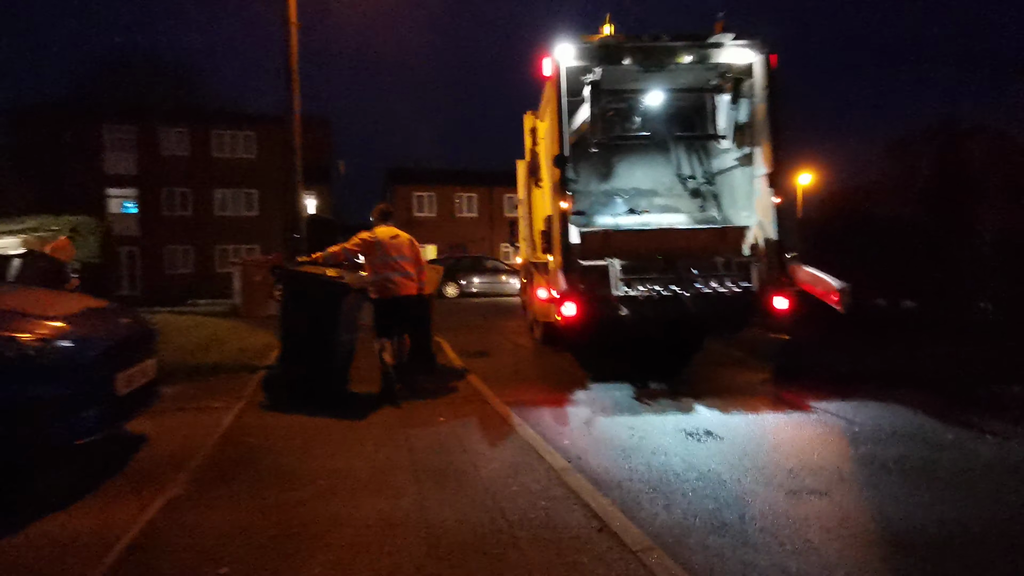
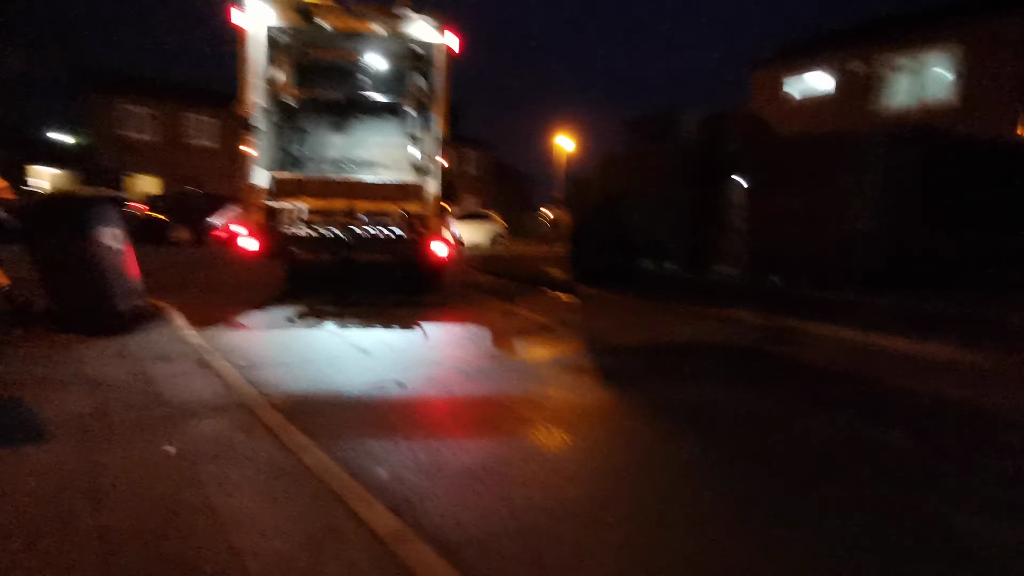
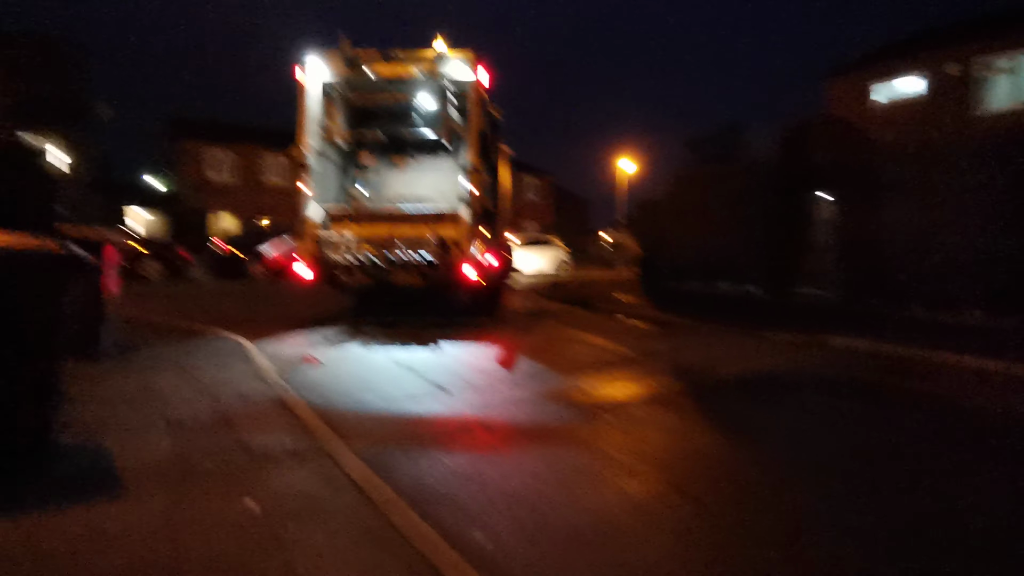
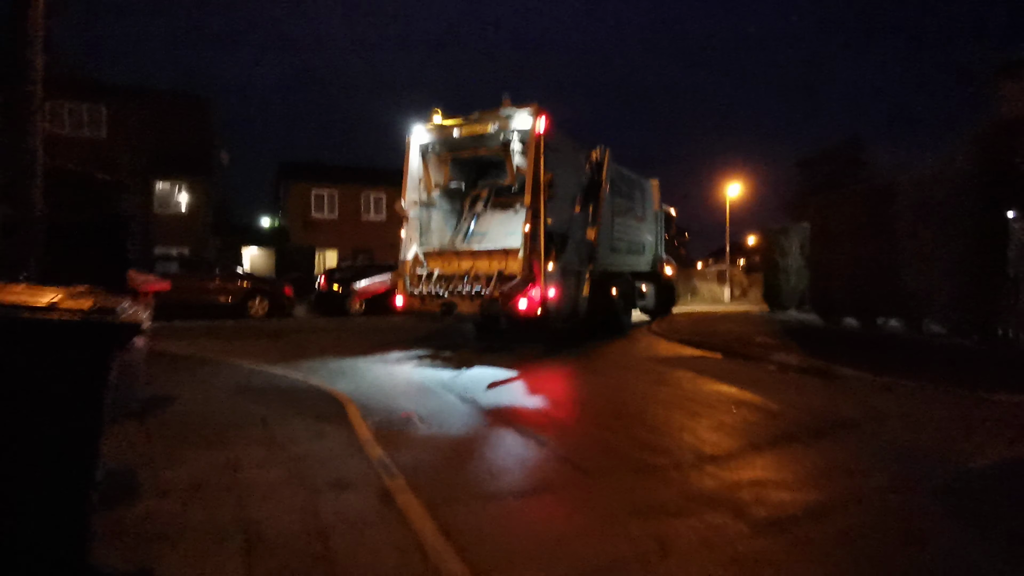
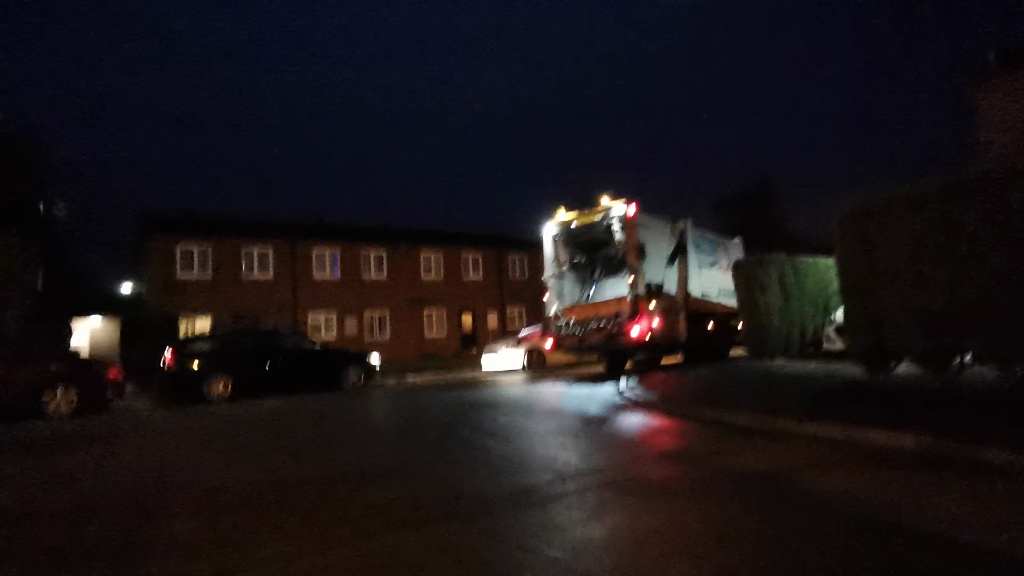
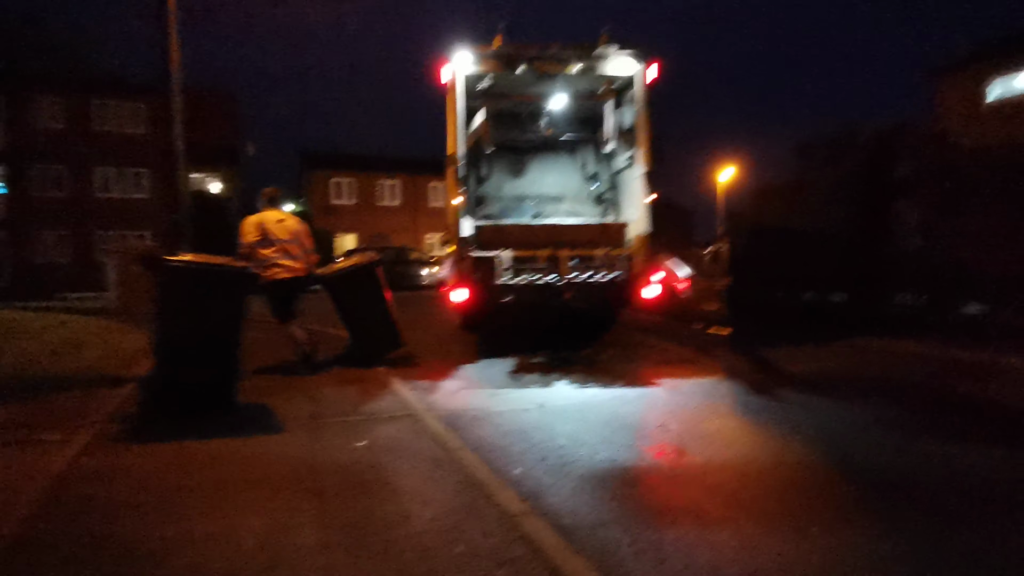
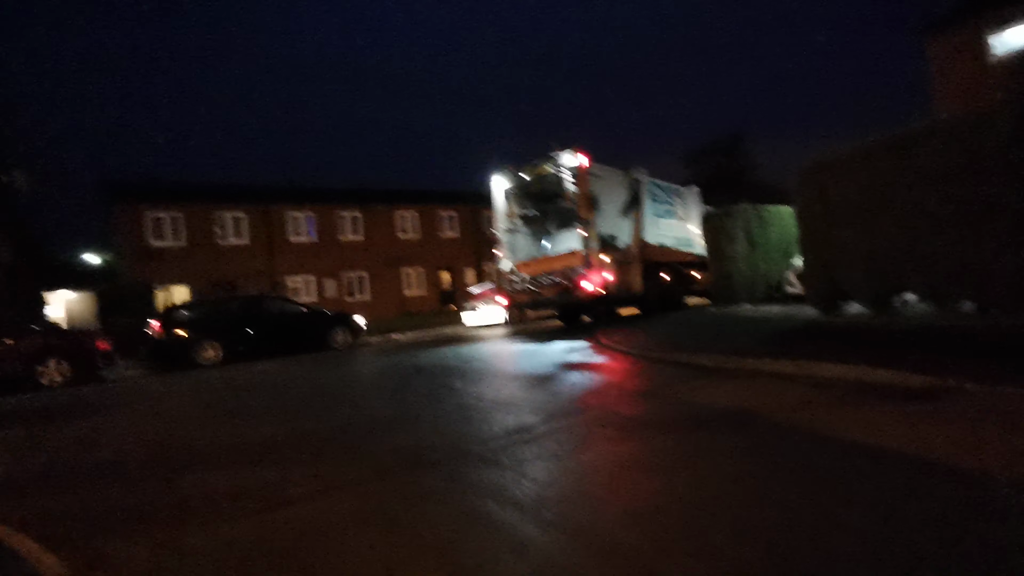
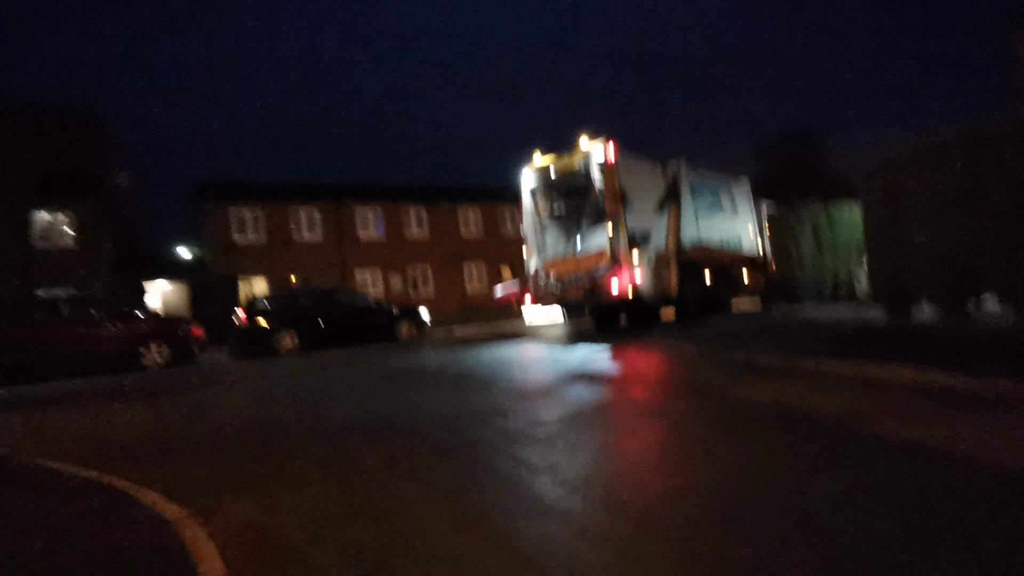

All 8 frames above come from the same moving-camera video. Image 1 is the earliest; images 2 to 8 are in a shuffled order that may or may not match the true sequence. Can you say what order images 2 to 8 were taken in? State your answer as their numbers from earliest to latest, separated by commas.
6, 2, 3, 4, 8, 7, 5
